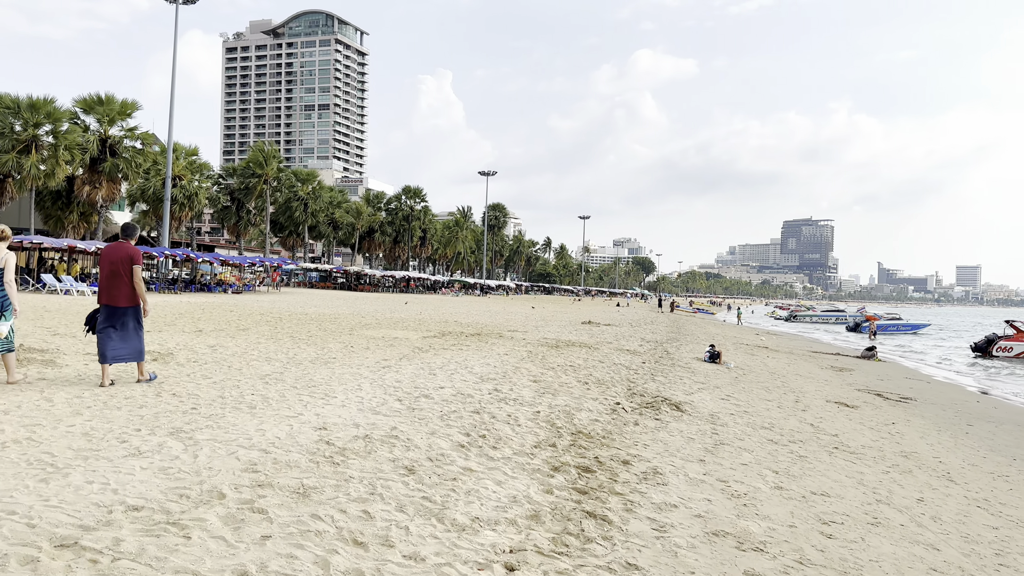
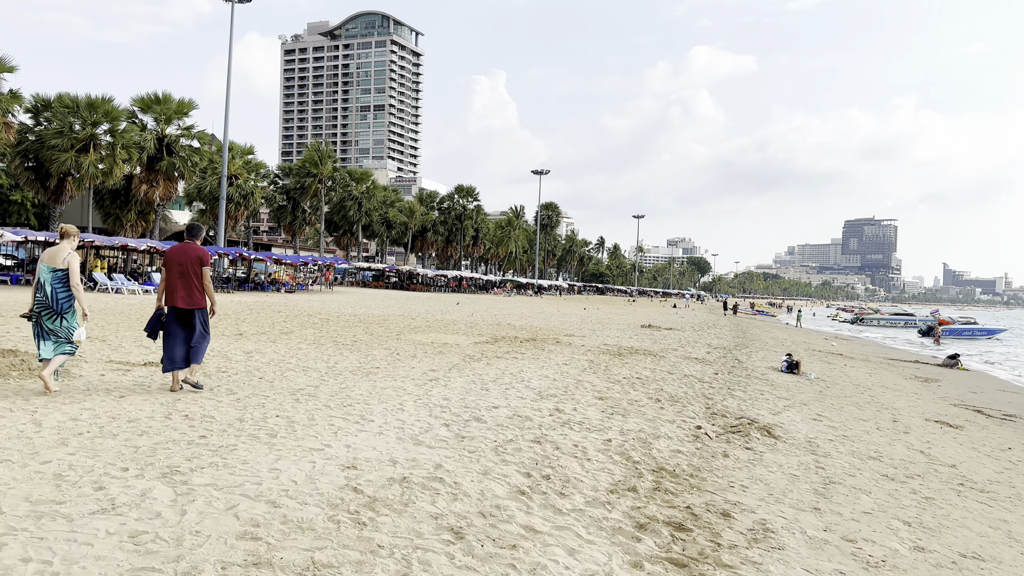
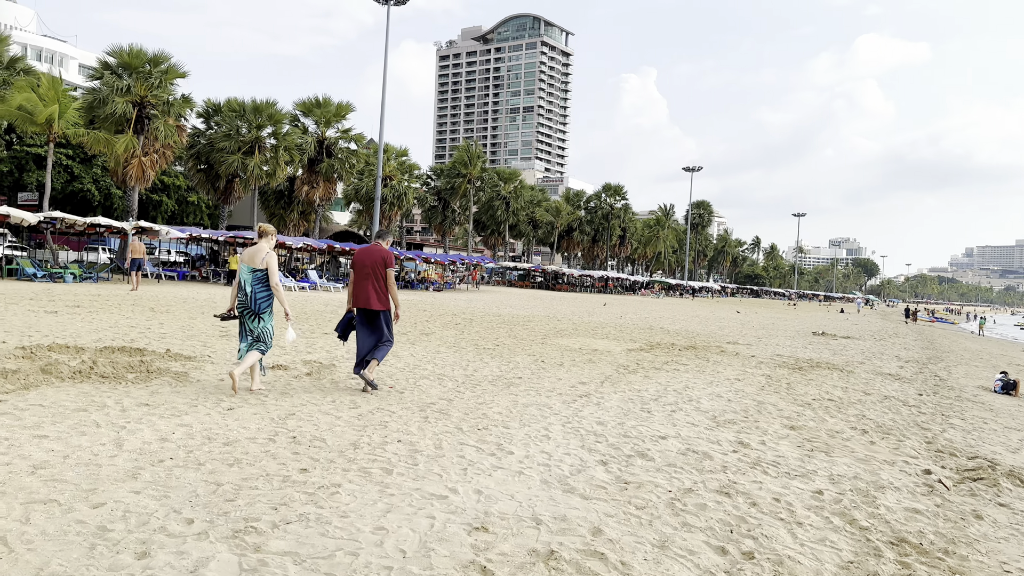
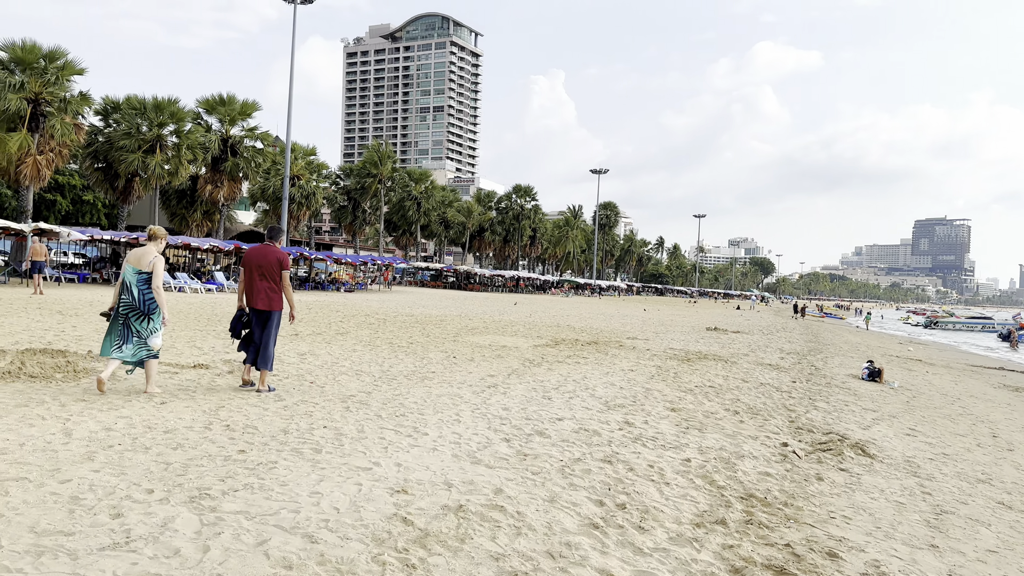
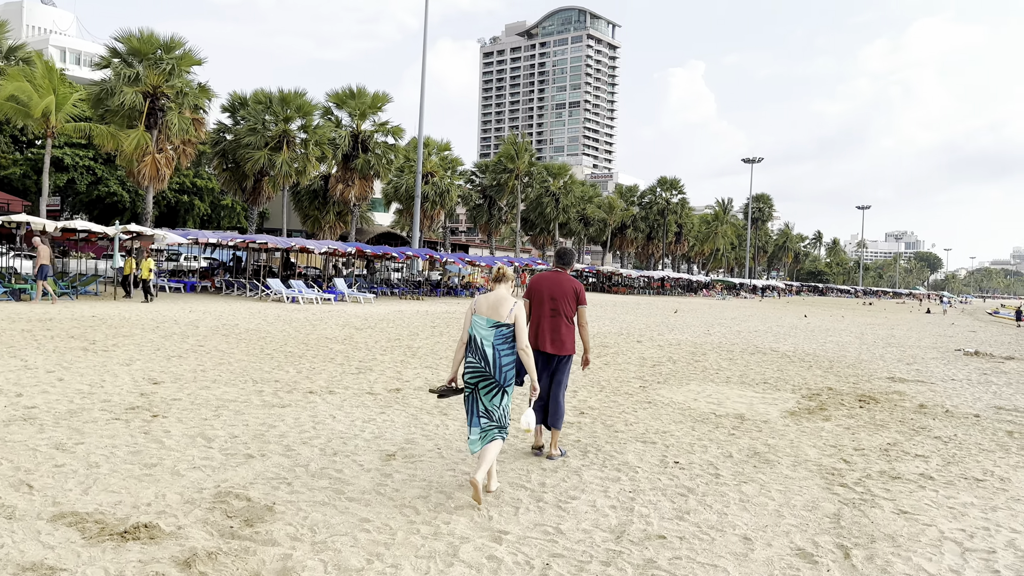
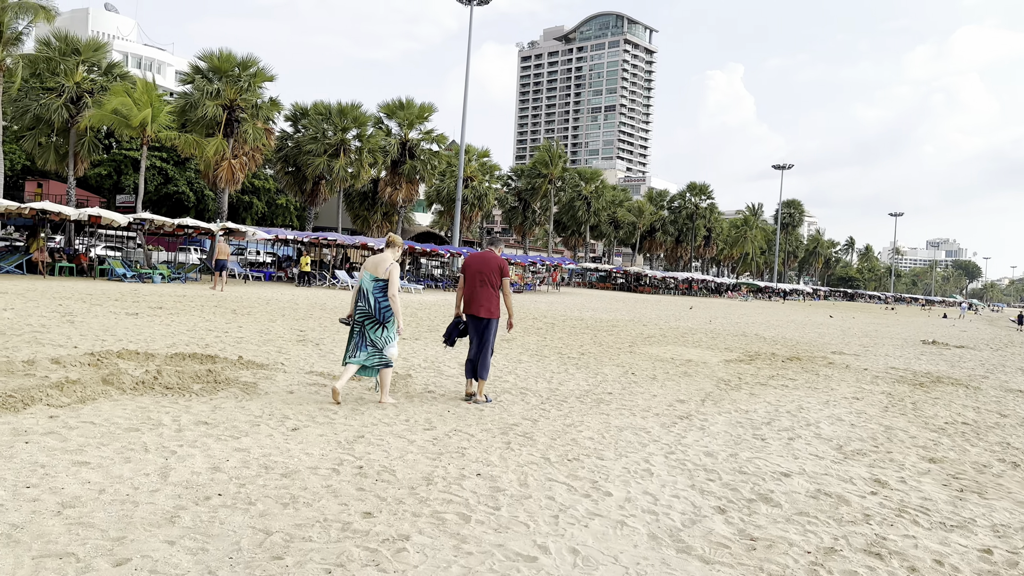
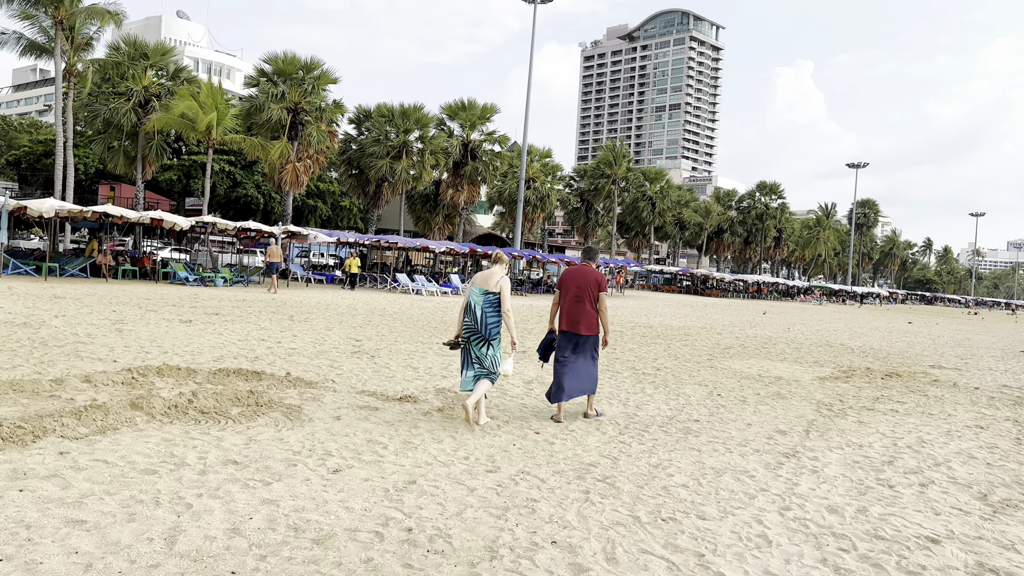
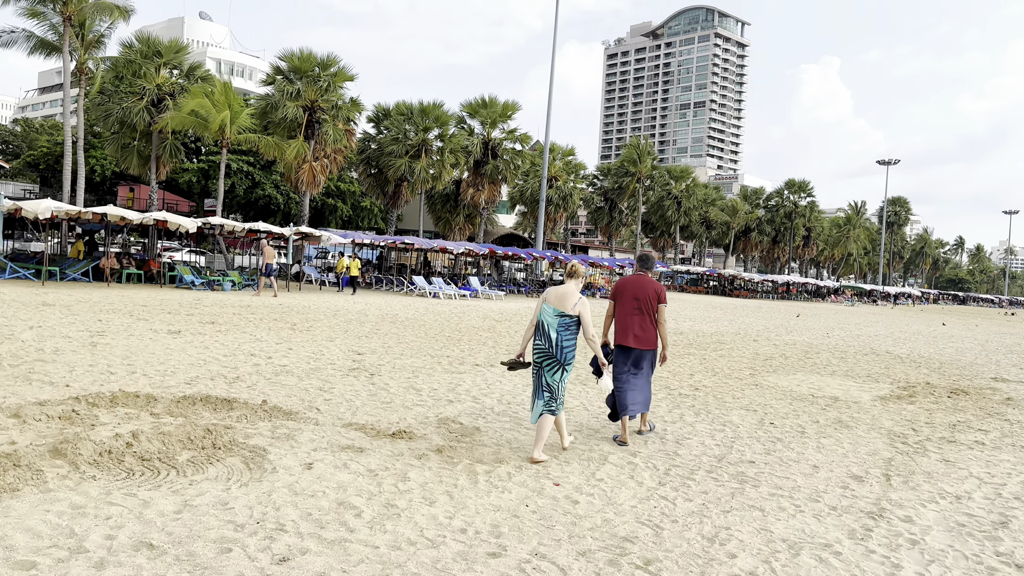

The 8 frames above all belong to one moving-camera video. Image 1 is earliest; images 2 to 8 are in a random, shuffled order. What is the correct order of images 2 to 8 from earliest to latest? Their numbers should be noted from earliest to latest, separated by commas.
2, 4, 3, 6, 7, 8, 5
